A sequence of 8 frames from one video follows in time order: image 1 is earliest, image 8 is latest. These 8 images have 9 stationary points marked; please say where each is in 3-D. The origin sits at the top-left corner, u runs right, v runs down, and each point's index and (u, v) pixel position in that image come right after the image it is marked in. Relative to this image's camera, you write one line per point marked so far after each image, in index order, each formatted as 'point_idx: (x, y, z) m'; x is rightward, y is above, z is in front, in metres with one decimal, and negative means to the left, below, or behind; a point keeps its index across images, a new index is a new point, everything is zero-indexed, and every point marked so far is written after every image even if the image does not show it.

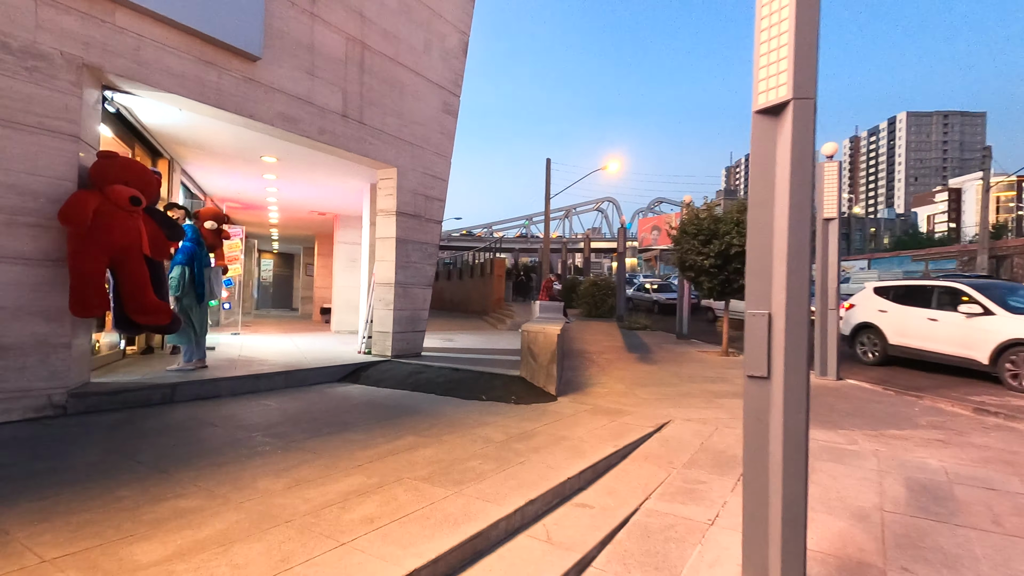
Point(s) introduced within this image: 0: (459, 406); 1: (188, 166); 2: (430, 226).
0: (-0.6, -1.3, +5.8) m
1: (-5.6, +2.1, +9.1) m
2: (-1.4, +1.0, +8.8) m
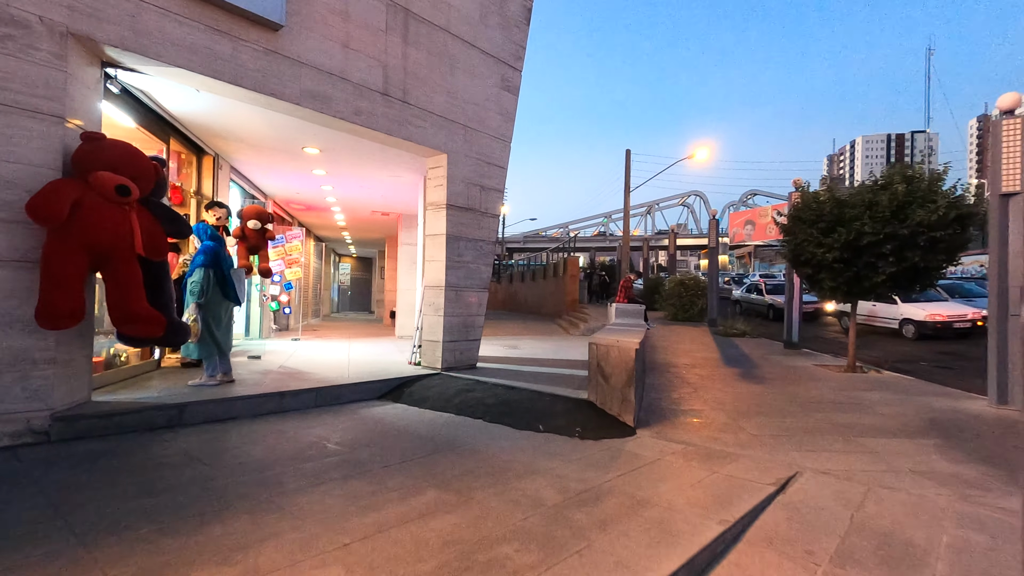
0: (0.0, -1.3, +4.6) m
1: (-4.5, +2.0, +8.6) m
2: (-0.4, +1.0, +7.7) m
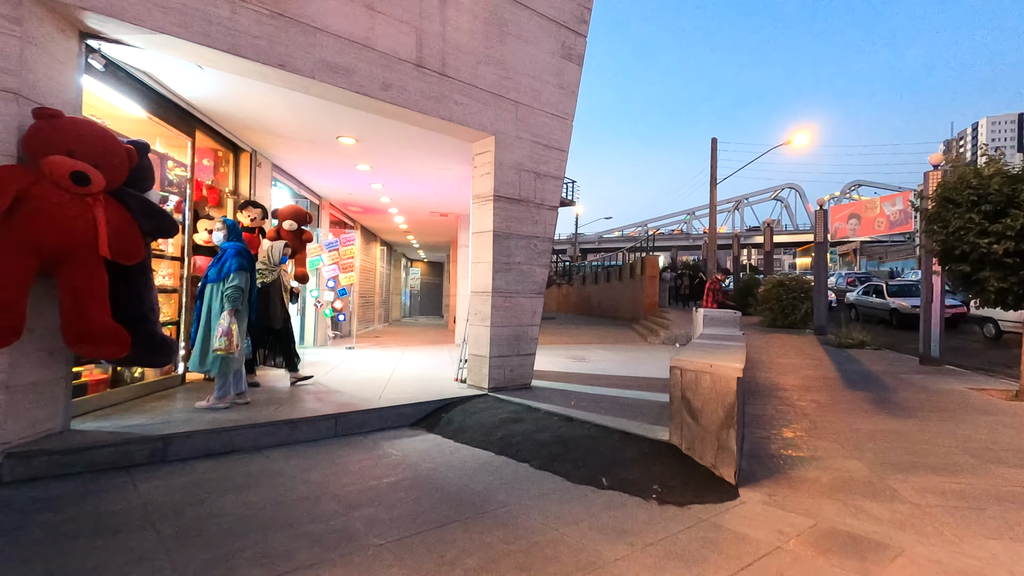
0: (+0.3, -1.4, +3.4) m
1: (-3.5, +1.9, +8.0) m
2: (+0.4, +0.9, +6.5) m
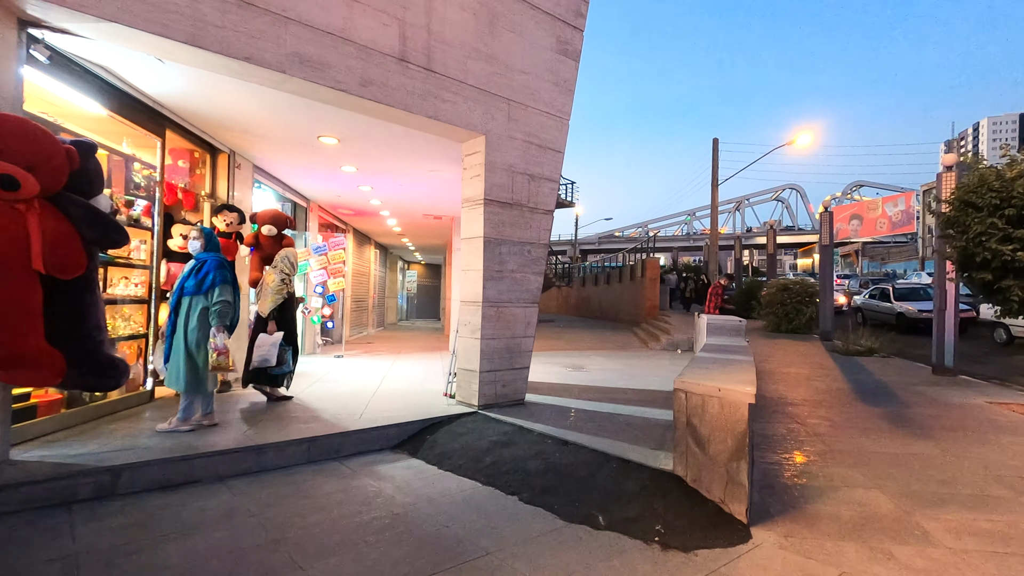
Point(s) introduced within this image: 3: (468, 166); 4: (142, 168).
0: (+0.2, -1.5, +3.0) m
1: (-3.6, +1.8, +7.6) m
2: (+0.3, +0.8, +6.1) m
3: (-0.5, +1.4, +5.9) m
4: (-3.9, +1.3, +5.6) m
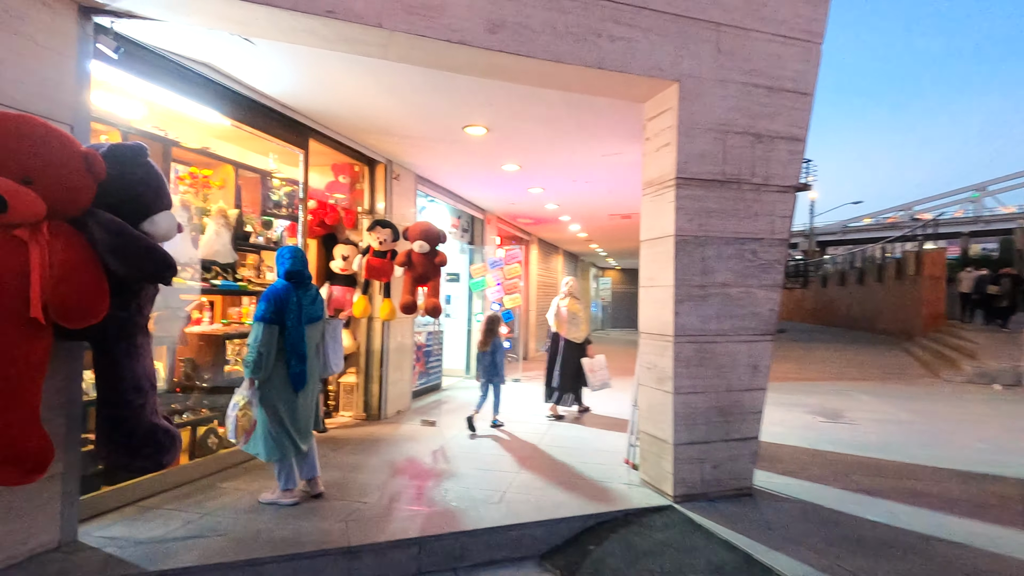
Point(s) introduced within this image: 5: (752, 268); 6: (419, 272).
0: (+0.7, -1.7, +1.1) m
1: (-1.2, +1.5, +6.8) m
2: (+1.9, +0.7, +4.0) m
3: (+1.1, +1.2, +4.0) m
4: (-2.2, +1.0, +5.1) m
5: (+1.8, +0.1, +3.9) m
6: (-1.0, +0.2, +5.6) m
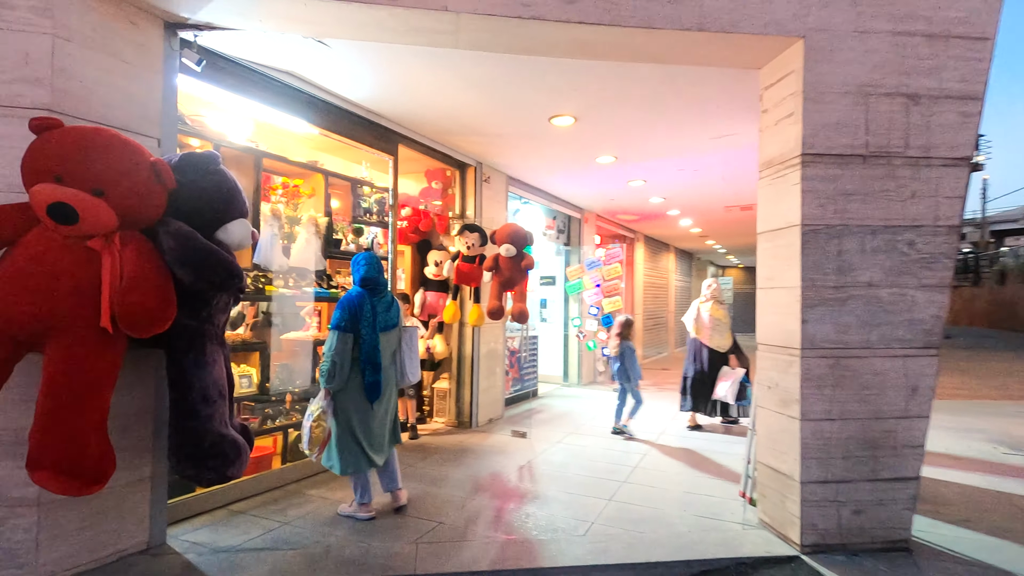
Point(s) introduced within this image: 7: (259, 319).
0: (+0.7, -1.7, +0.5) m
1: (0.0, +1.5, +6.6) m
2: (+2.5, +0.7, +3.1) m
3: (+1.6, +1.2, +3.4) m
4: (-1.4, +0.9, +5.1) m
5: (+2.3, +0.1, +3.1) m
6: (-0.1, +0.1, +5.3) m
7: (-2.0, -0.3, +4.1) m
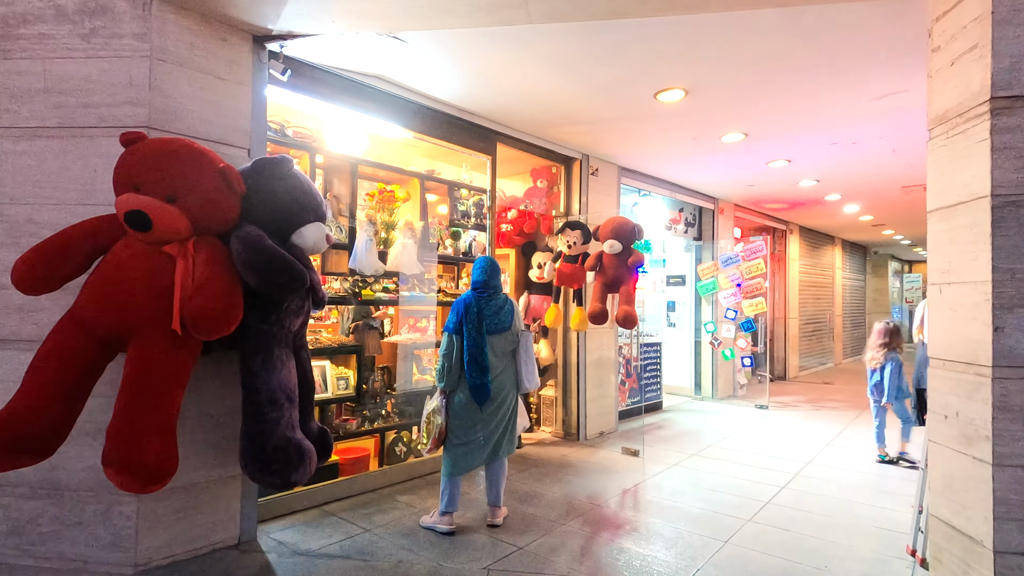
0: (+0.4, -1.6, 0.0) m
1: (+1.3, +1.5, +6.1) m
2: (+2.8, +0.7, +2.1) m
3: (+2.1, +1.2, +2.5) m
4: (-0.4, +0.9, +5.0) m
5: (+2.7, +0.2, +2.1) m
6: (+0.9, +0.1, +4.8) m
7: (-1.2, -0.3, +4.2) m
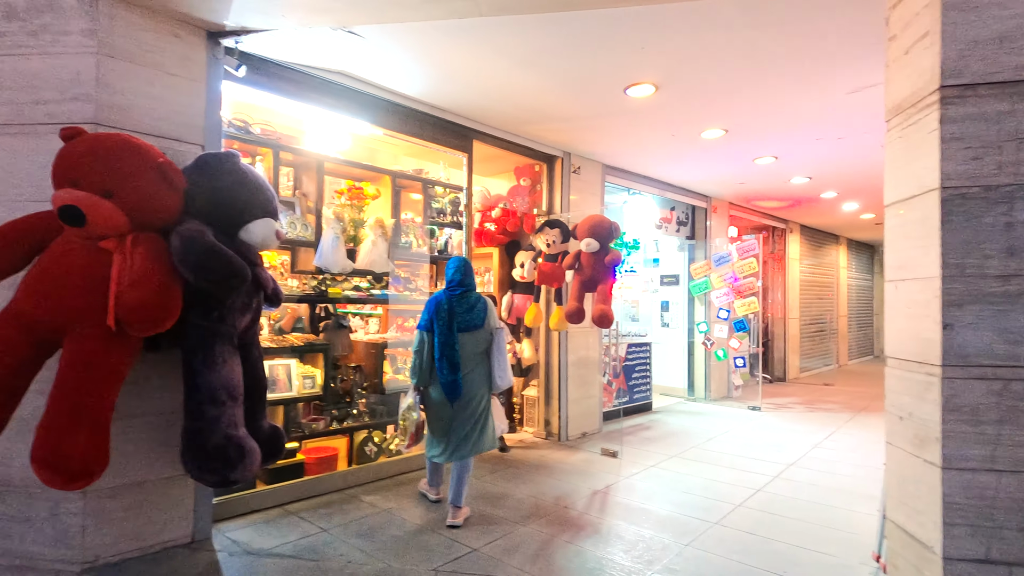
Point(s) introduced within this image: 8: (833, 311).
0: (+0.1, -1.6, 0.0) m
1: (+1.1, +1.5, +6.0) m
2: (+2.5, +0.7, +2.0) m
3: (+1.8, +1.2, +2.4) m
4: (-0.6, +0.9, +4.9) m
5: (+2.4, +0.2, +2.0) m
6: (+0.7, +0.1, +4.8) m
7: (-1.5, -0.3, +4.2) m
8: (+7.8, -0.6, +12.6) m
